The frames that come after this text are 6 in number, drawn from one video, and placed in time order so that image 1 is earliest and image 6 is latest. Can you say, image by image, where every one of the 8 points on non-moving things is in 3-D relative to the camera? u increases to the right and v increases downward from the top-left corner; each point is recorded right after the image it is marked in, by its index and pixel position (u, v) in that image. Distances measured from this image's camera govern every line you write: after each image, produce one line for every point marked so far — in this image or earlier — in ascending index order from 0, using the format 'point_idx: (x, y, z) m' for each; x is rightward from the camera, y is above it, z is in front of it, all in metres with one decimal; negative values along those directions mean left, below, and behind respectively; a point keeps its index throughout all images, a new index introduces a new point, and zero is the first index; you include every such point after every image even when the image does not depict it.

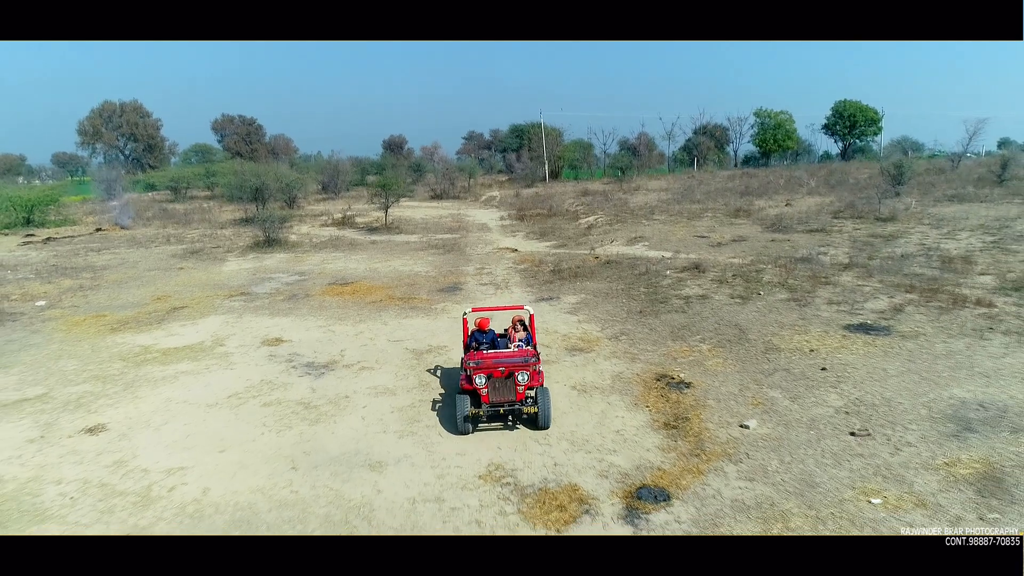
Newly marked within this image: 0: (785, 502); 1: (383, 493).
0: (+3.1, -2.4, +8.0) m
1: (-1.6, -2.5, +8.8) m
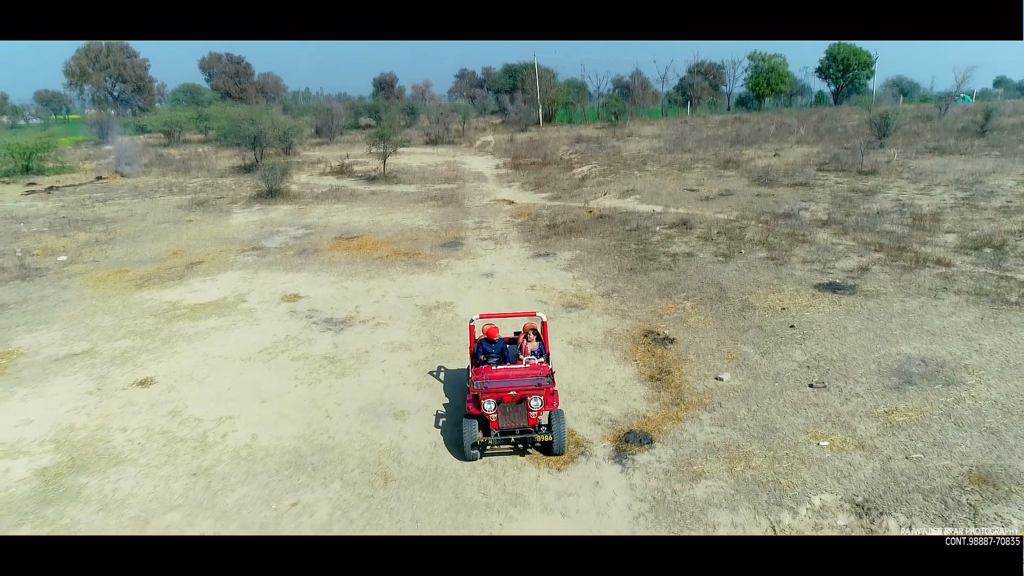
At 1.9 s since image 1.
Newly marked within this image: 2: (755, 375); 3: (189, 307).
0: (+3.2, -2.1, +9.5) m
1: (-1.5, -2.2, +10.2) m
2: (+3.9, -1.4, +11.3) m
3: (-7.6, -0.5, +16.7) m
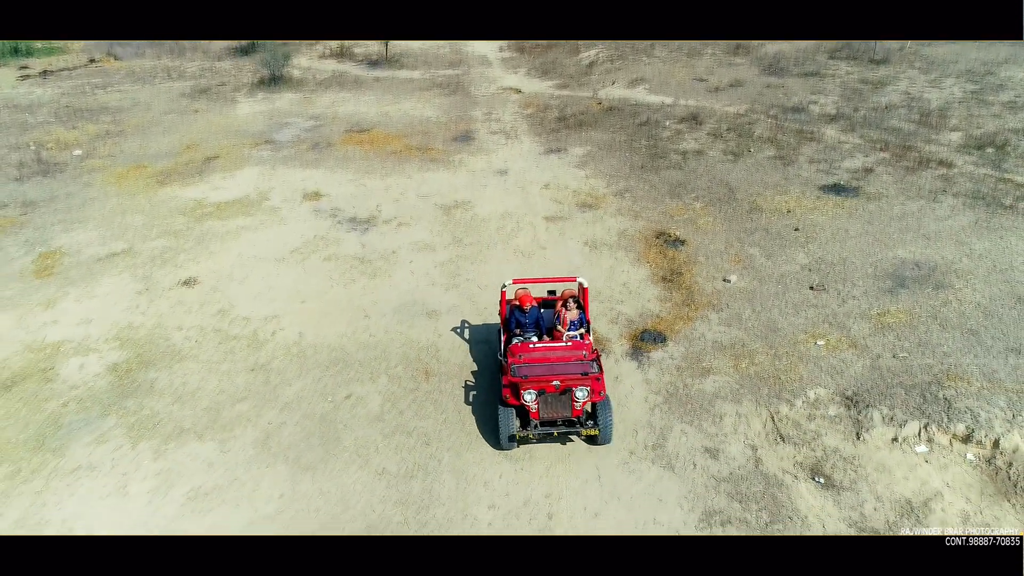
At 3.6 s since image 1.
0: (+3.6, -0.8, +10.5) m
1: (-1.1, -0.8, +11.2) m
2: (+4.3, +0.2, +12.2) m
3: (-7.2, +2.0, +17.3) m
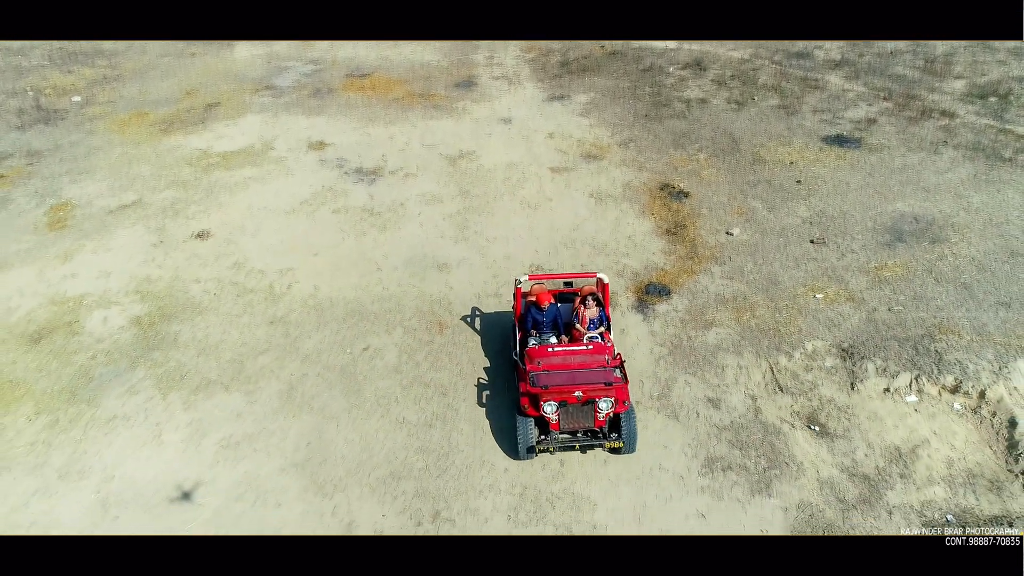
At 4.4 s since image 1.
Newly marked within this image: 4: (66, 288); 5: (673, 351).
0: (+3.7, -0.1, +10.9) m
1: (-0.9, 0.0, +11.6) m
2: (+4.4, +1.0, +12.5) m
3: (-7.1, +3.2, +17.3) m
4: (-7.5, 0.0, +12.0) m
5: (+2.3, -0.9, +10.1) m
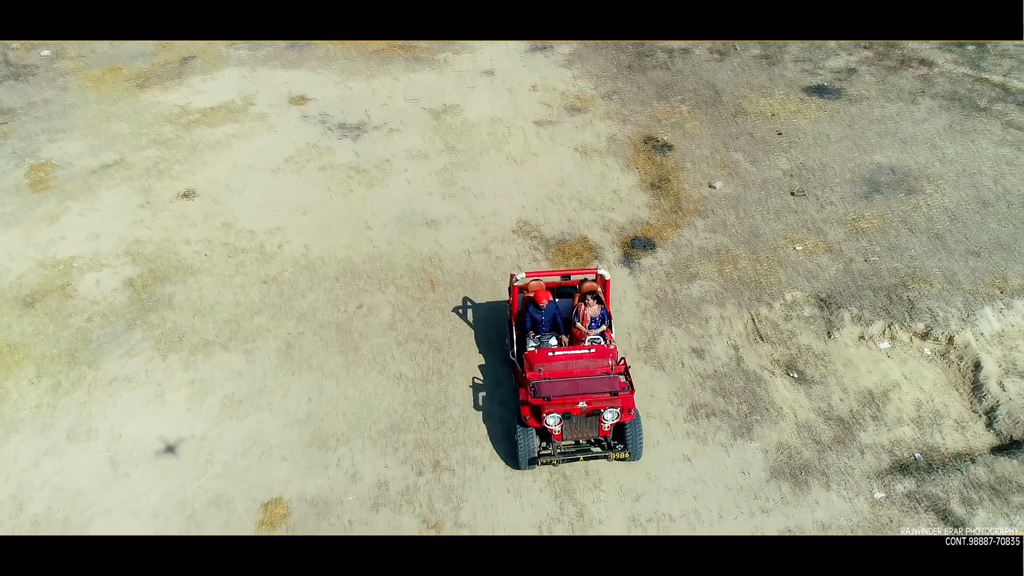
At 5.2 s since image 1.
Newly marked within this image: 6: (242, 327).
0: (+3.6, +0.6, +11.2) m
1: (-1.1, +0.7, +11.8) m
2: (+4.2, +1.9, +12.7) m
3: (-7.5, +4.2, +17.1) m
4: (-7.7, +0.6, +12.0) m
5: (+2.1, -0.2, +10.4) m
6: (-3.9, -0.6, +10.3) m
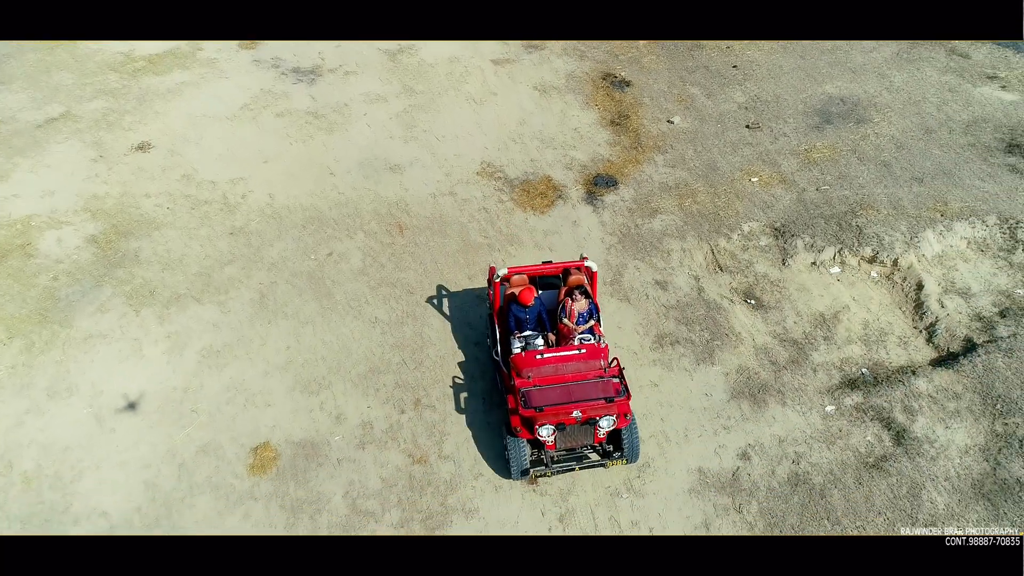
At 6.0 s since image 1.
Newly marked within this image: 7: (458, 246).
0: (+3.0, +1.7, +11.6) m
1: (-1.7, +1.6, +11.9) m
2: (+3.5, +3.1, +13.0) m
3: (-8.5, +5.3, +16.5) m
4: (-8.3, +1.3, +11.7) m
5: (+1.7, +0.7, +10.8) m
6: (-4.3, +0.1, +10.3) m
7: (-0.8, +0.6, +10.8) m
